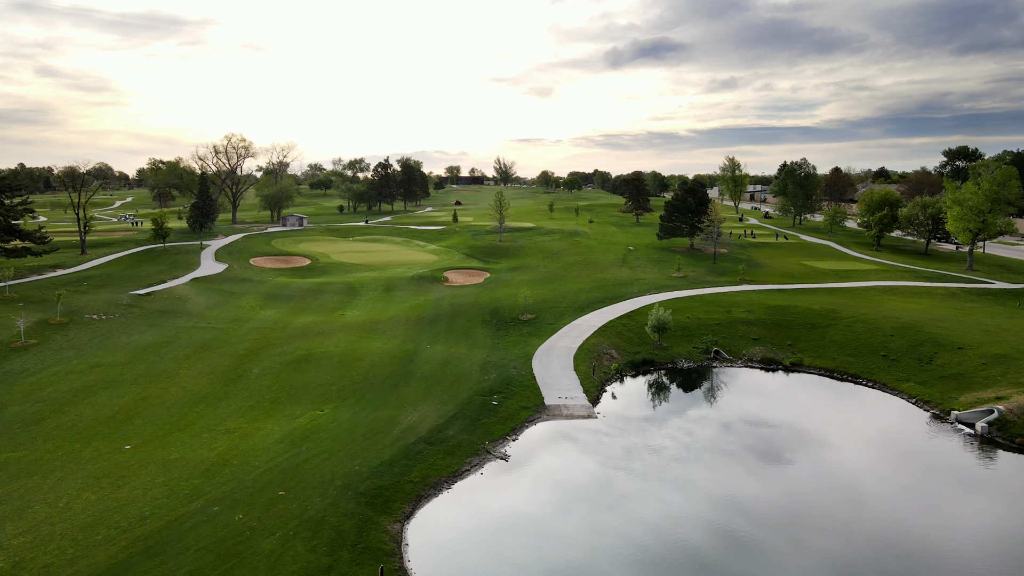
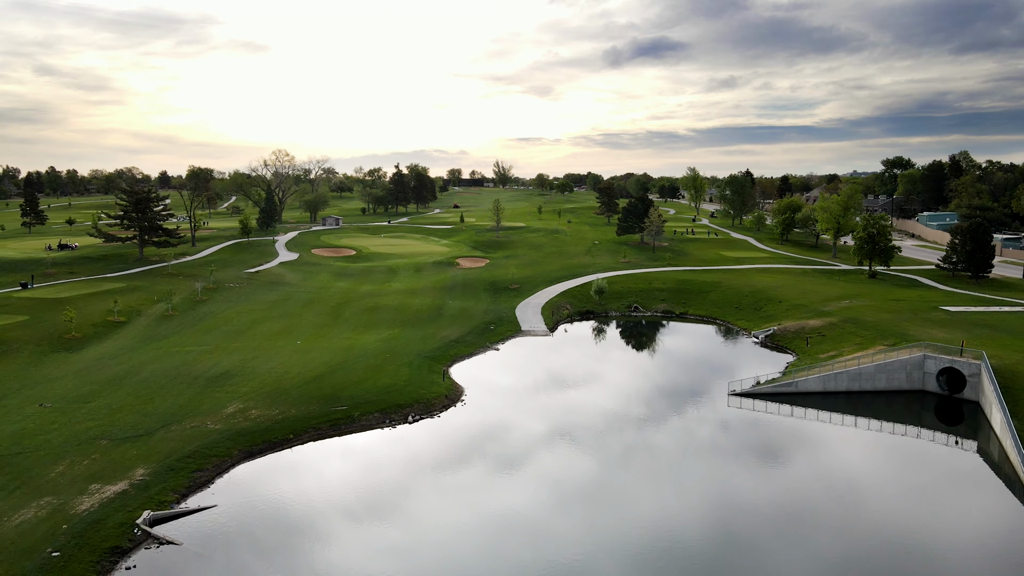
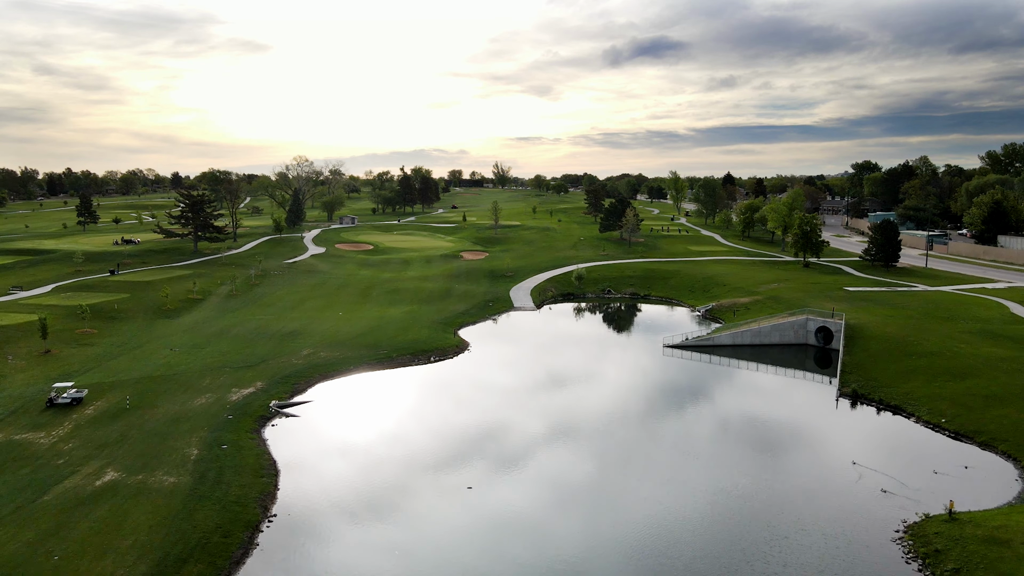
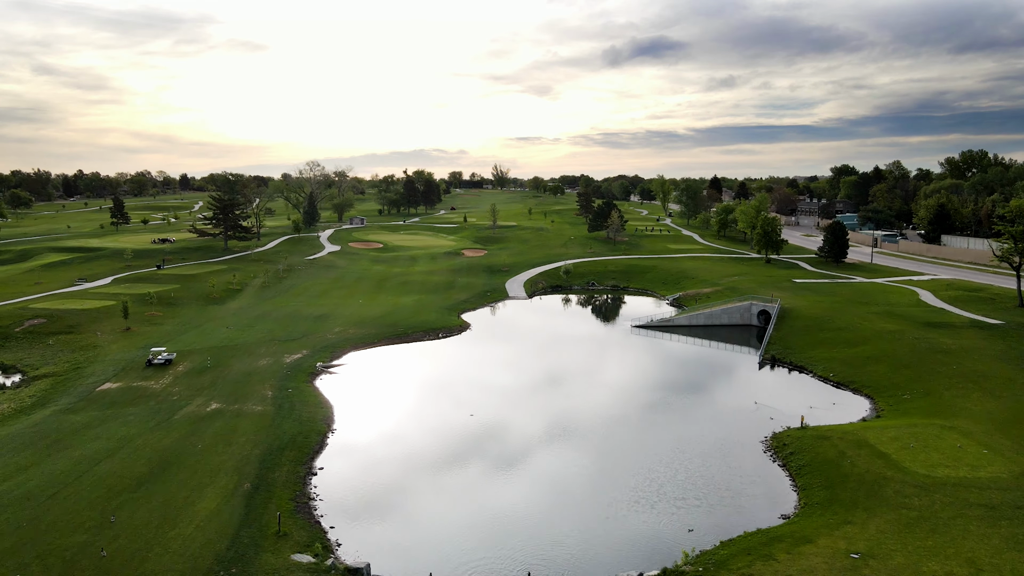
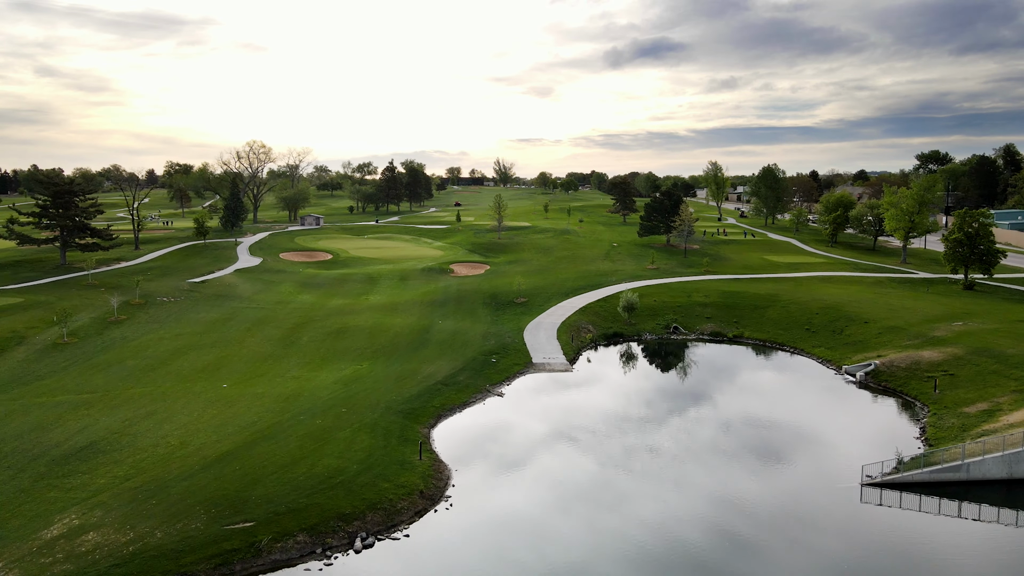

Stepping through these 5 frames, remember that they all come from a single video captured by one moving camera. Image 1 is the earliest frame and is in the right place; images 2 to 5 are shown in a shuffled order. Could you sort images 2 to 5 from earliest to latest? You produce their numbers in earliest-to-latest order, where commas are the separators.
5, 2, 3, 4
